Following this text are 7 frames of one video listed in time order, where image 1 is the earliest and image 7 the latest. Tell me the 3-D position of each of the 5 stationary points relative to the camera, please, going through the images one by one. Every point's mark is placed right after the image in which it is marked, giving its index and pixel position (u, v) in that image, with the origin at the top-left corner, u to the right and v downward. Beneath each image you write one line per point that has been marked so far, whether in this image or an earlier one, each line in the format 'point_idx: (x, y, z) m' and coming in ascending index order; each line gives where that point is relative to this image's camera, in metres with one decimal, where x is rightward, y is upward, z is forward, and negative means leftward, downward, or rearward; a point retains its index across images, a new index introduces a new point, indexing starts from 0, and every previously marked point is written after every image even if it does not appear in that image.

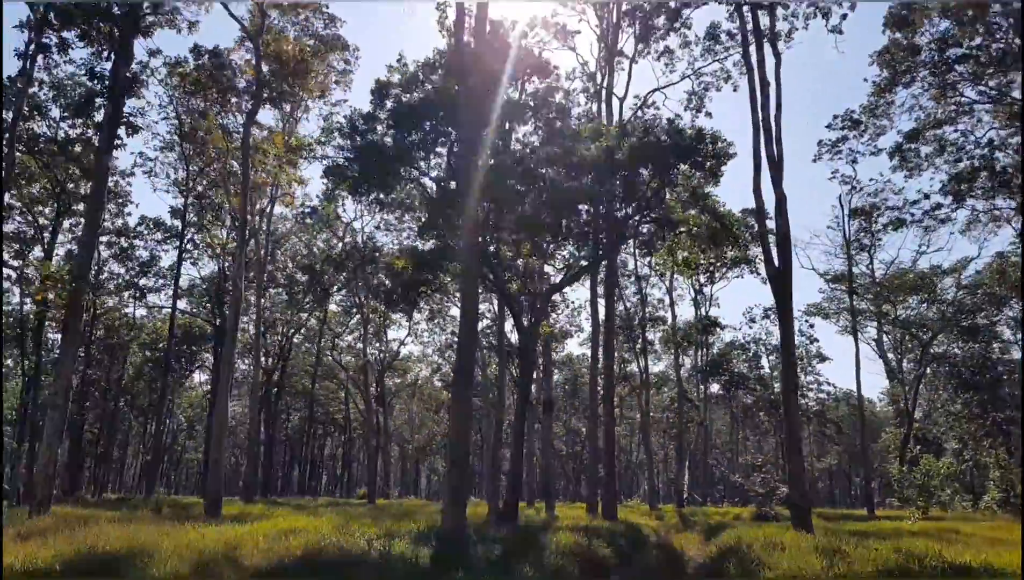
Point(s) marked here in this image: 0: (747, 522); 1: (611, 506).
0: (+5.8, -5.9, +19.4) m
1: (+1.9, -4.3, +15.6) m
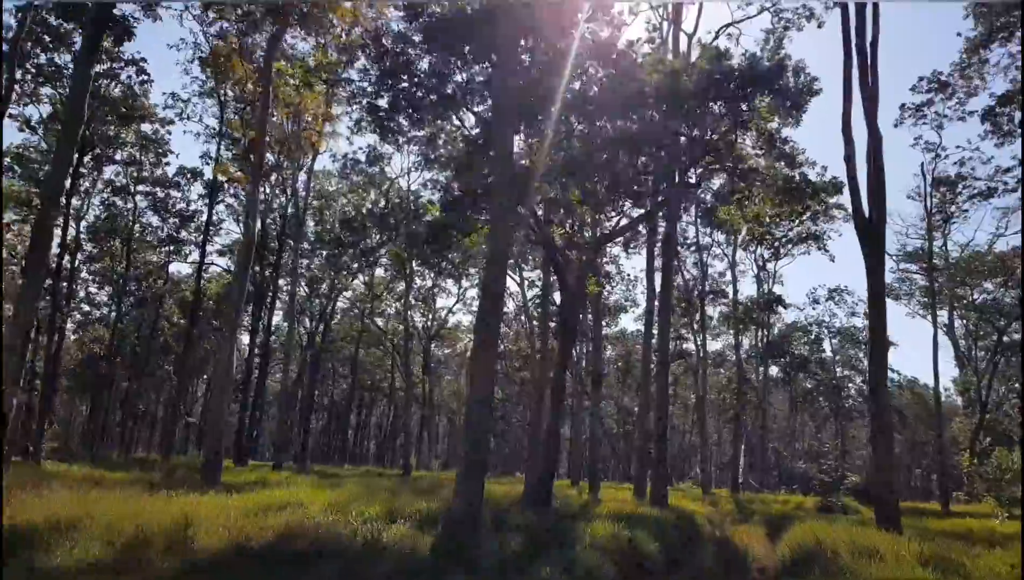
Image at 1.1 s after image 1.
0: (+6.7, -5.2, +17.6) m
1: (+2.6, -3.6, +14.0) m
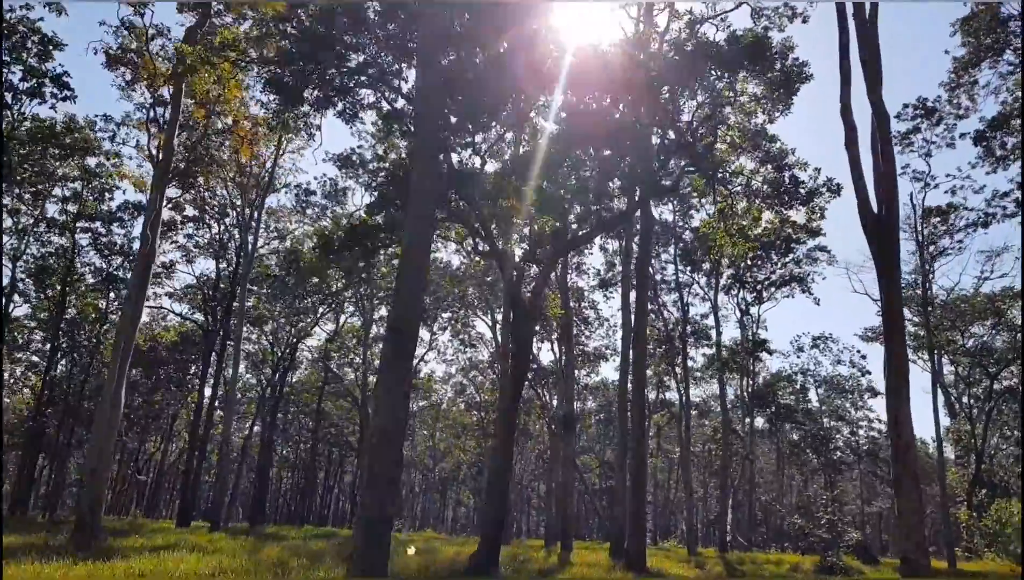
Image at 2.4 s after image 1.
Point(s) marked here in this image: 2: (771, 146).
0: (+6.0, -5.8, +15.7) m
1: (+1.9, -4.1, +12.1) m
2: (+3.6, +2.0, +10.8) m
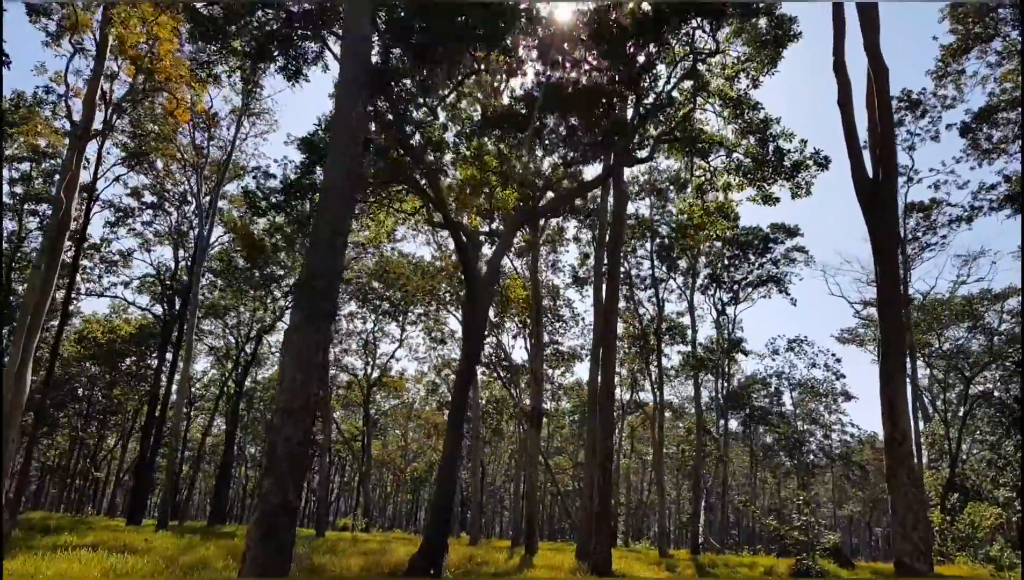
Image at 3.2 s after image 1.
0: (+5.2, -5.7, +15.0) m
1: (+1.3, -3.8, +11.3) m
2: (+3.2, +2.3, +10.0) m
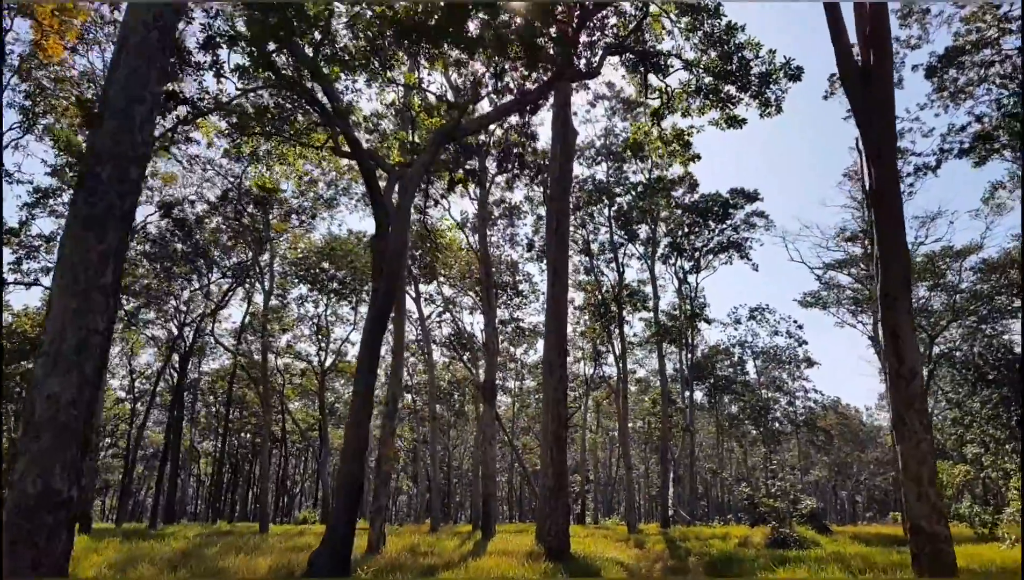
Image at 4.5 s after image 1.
0: (+4.4, -4.7, +13.9) m
1: (+0.6, -3.1, +10.0) m
2: (+2.3, +3.0, +8.7) m
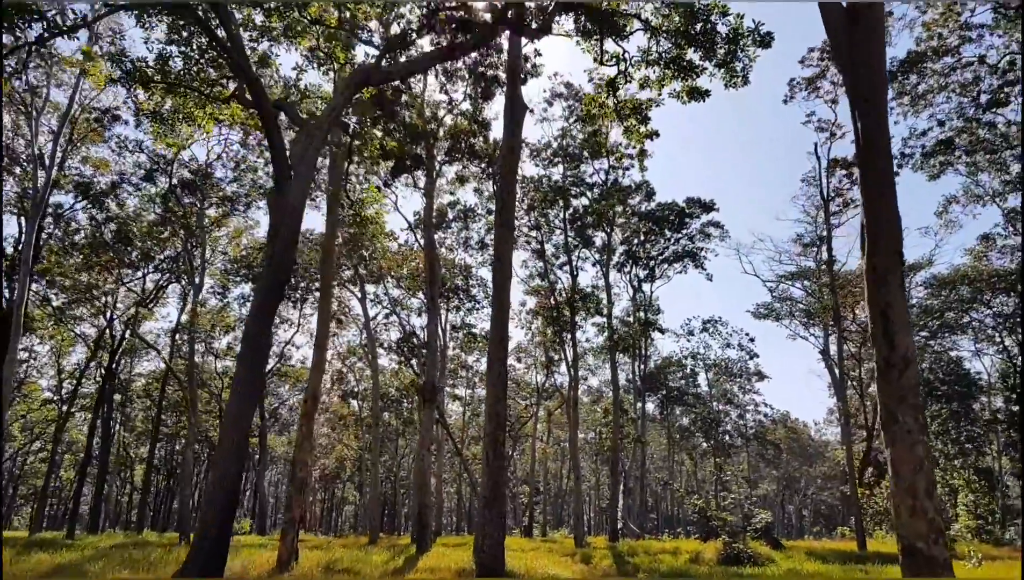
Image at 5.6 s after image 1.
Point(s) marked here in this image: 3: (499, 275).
0: (+3.3, -4.7, +13.1) m
1: (-0.3, -3.0, +9.0) m
2: (+1.7, +3.1, +7.9) m
3: (-0.1, +0.2, +10.2) m
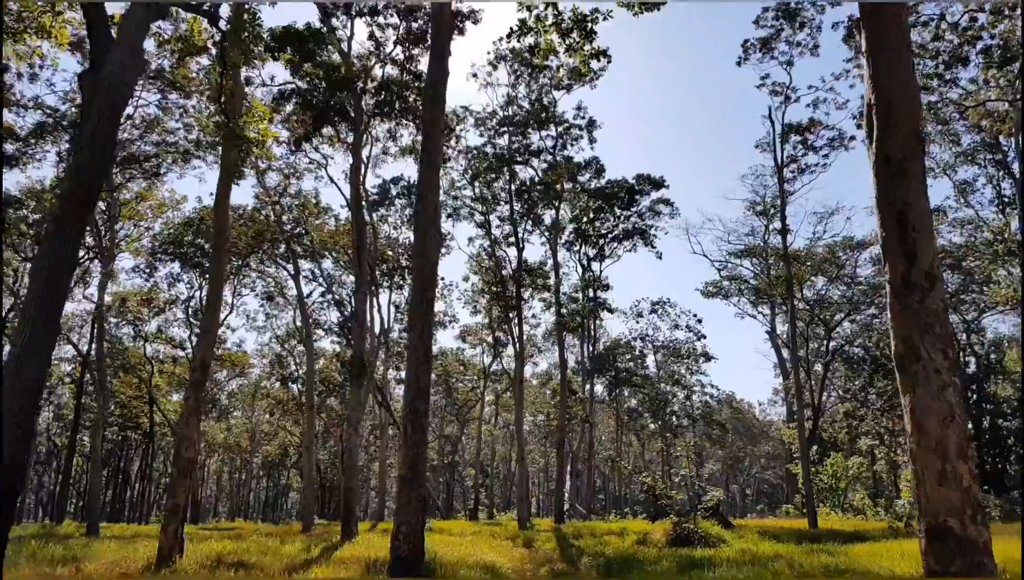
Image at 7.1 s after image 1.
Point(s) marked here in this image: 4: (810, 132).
0: (+2.3, -4.1, +12.2) m
1: (-1.0, -2.5, +7.8) m
2: (+1.0, +3.6, +6.7) m
3: (-1.0, +0.7, +8.9) m
4: (+7.6, +4.0, +19.5) m
